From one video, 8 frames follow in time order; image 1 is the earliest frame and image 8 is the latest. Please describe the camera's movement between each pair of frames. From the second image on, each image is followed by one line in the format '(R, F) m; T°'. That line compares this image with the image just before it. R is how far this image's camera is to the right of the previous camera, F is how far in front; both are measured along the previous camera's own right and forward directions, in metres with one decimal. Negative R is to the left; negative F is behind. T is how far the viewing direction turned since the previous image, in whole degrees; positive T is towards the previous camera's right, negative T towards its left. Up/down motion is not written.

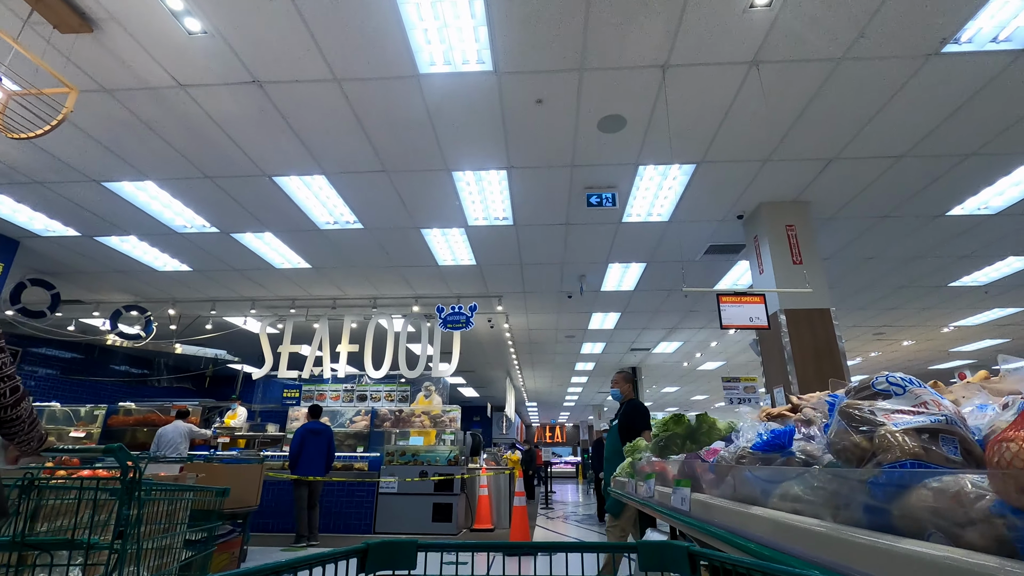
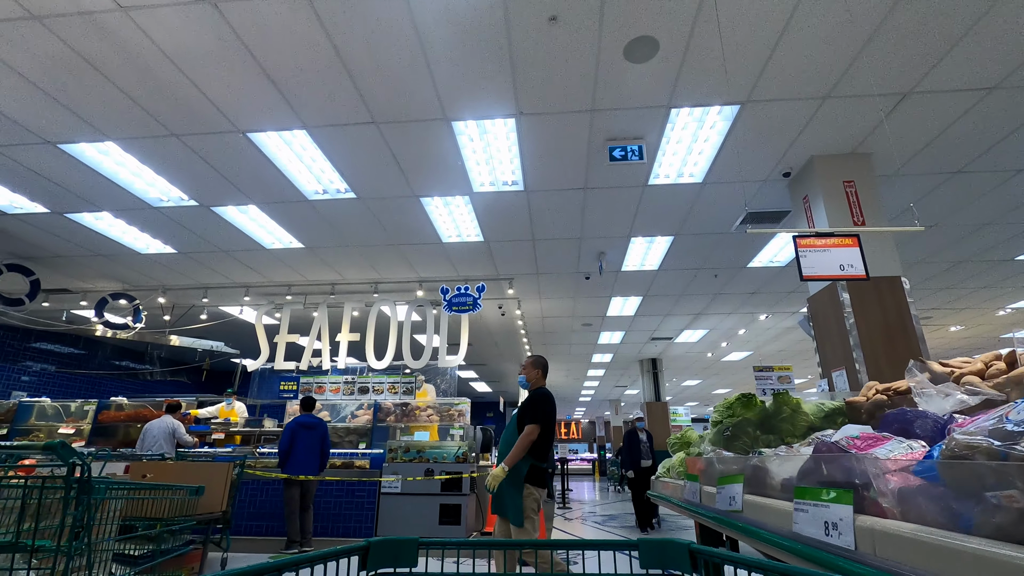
(0.0, +0.7) m; -2°
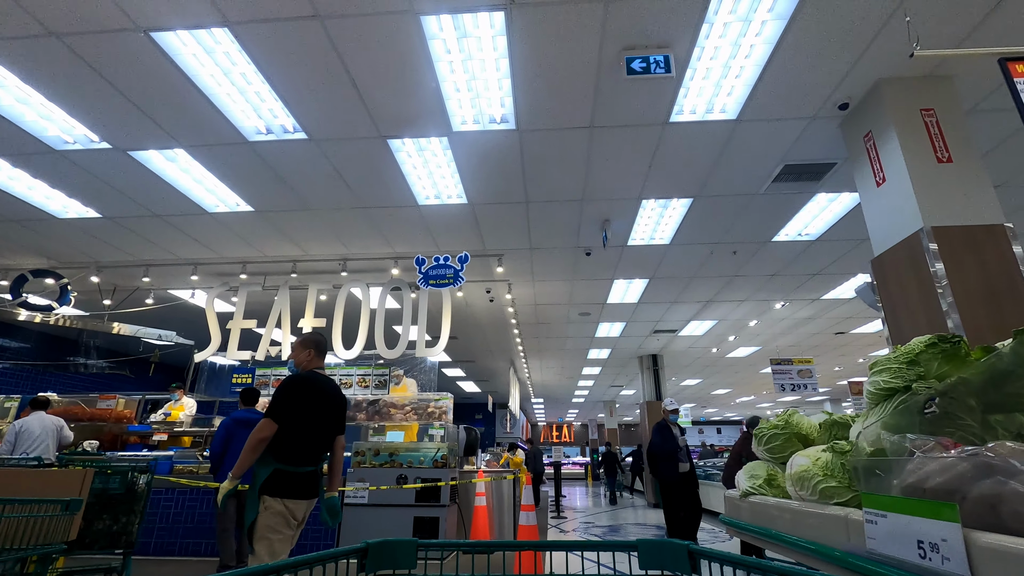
(0.0, +1.0) m; +1°
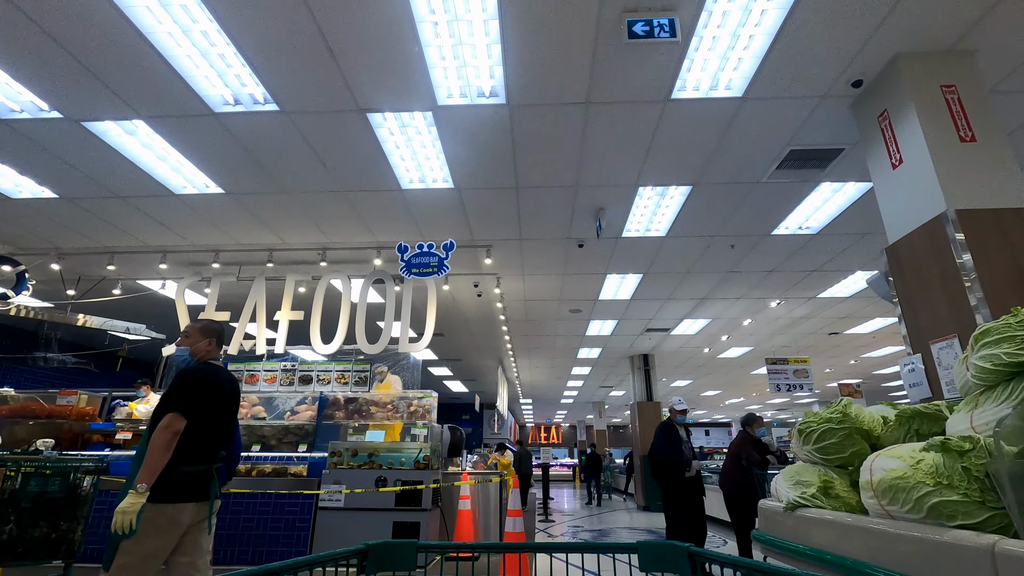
(0.0, +0.3) m; +1°
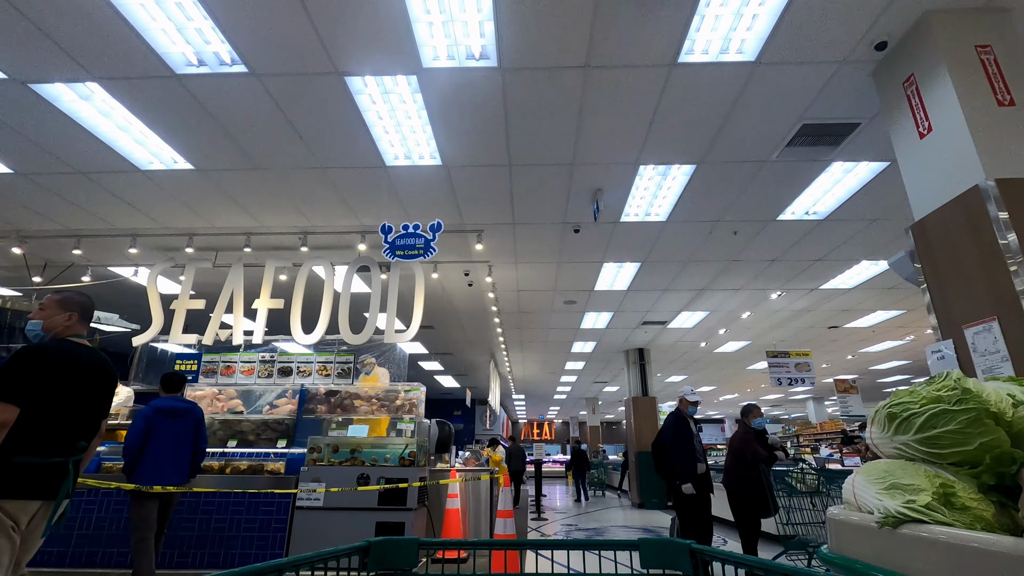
(0.0, +0.3) m; +1°
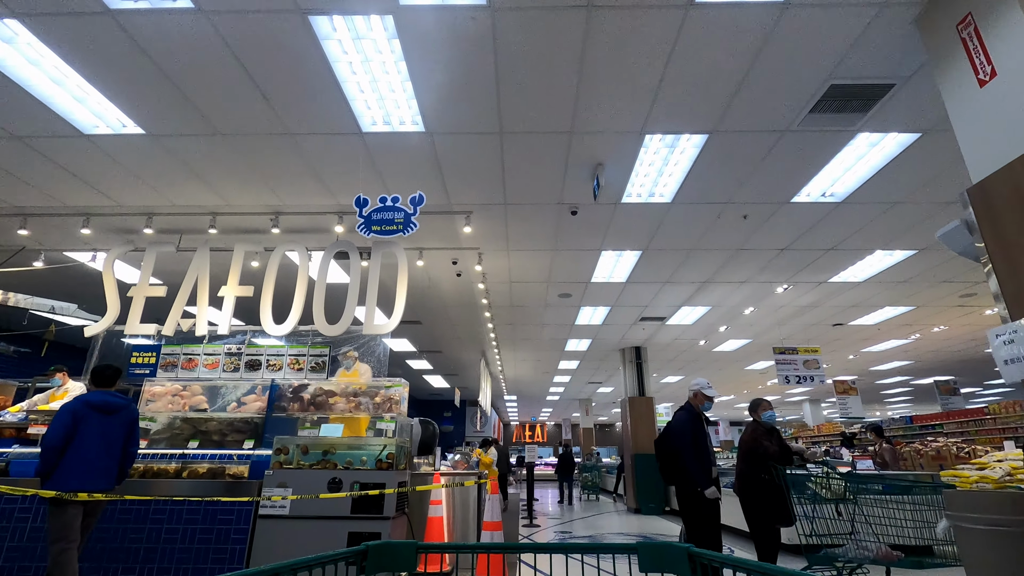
(0.0, +0.5) m; +1°
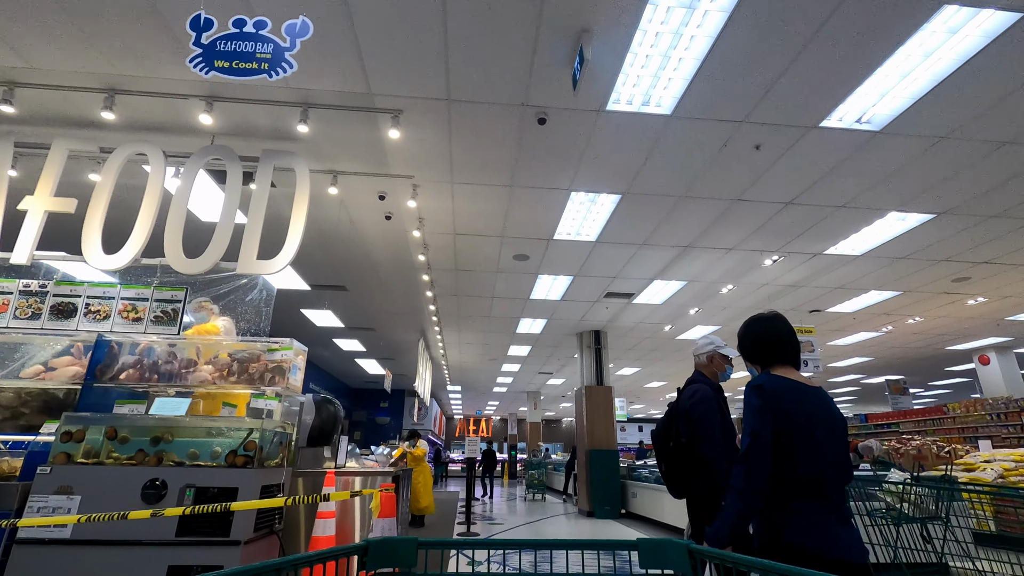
(+0.1, +1.4) m; +6°
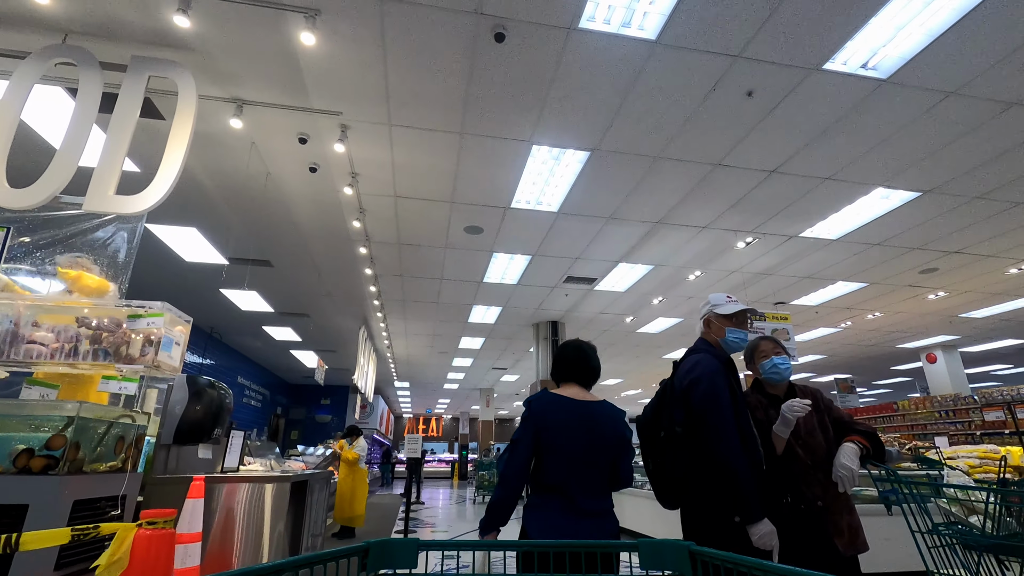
(+0.1, +0.8) m; +5°
